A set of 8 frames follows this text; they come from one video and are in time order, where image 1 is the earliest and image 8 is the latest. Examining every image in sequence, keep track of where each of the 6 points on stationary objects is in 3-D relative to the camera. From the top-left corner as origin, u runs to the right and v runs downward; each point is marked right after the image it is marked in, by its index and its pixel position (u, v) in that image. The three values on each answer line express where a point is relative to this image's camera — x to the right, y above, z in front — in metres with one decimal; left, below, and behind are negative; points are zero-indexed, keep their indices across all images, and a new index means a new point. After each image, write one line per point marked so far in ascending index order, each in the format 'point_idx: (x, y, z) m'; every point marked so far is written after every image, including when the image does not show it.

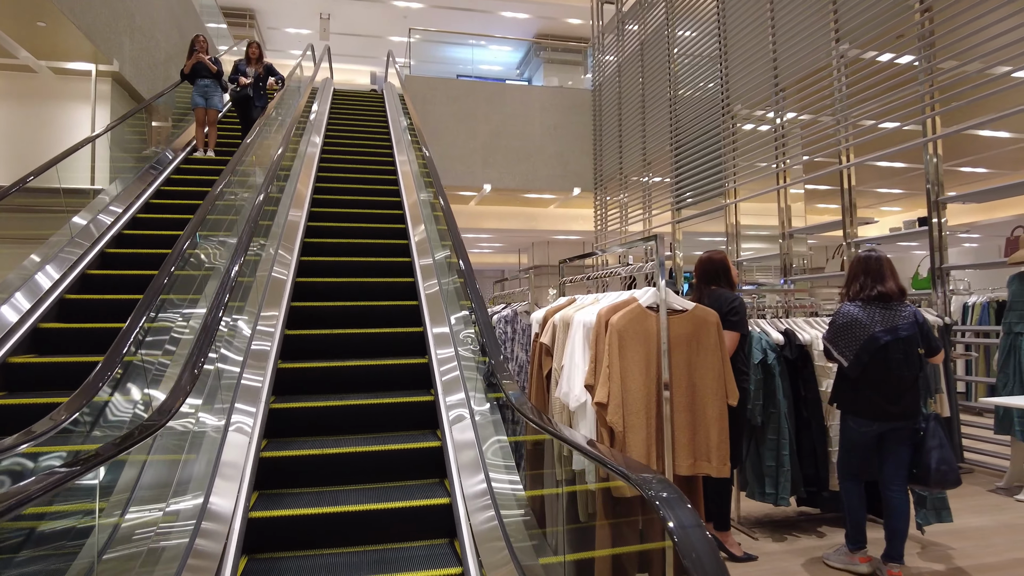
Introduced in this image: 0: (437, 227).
0: (-0.5, +0.4, +4.6) m
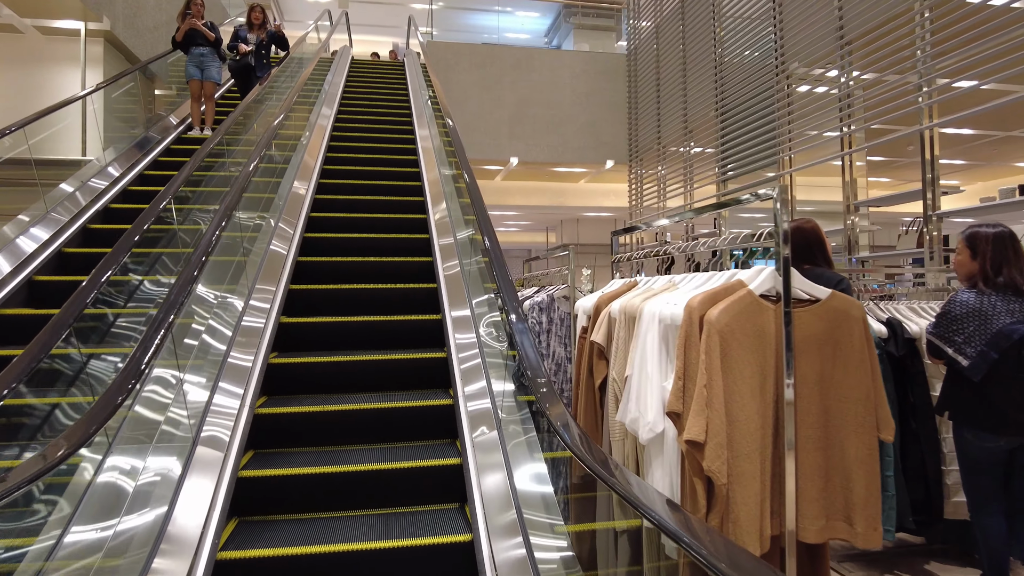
0: (-0.3, +0.5, +4.1) m
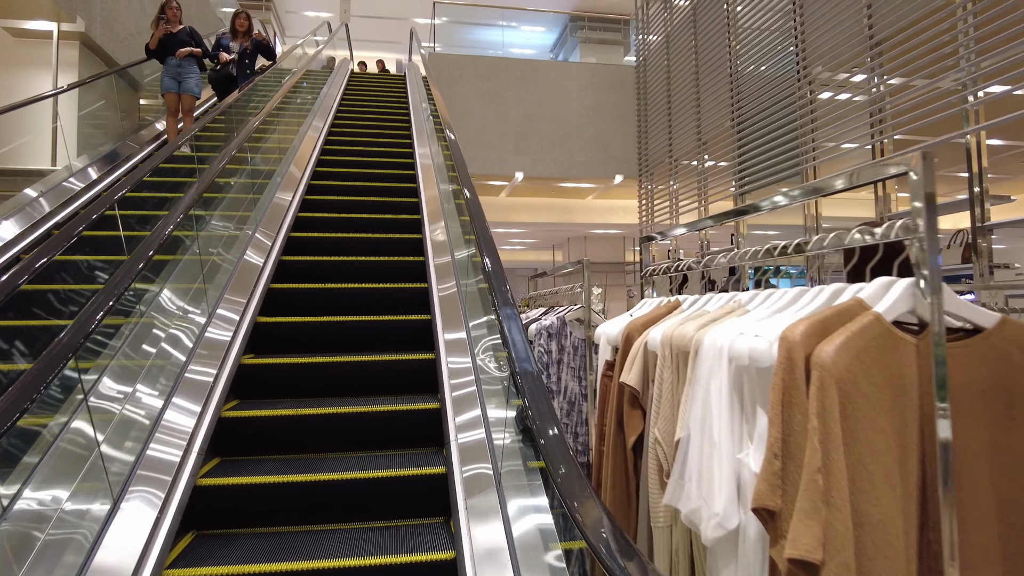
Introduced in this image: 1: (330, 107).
0: (-0.3, +0.4, +3.8) m
1: (-2.1, +2.0, +7.3) m
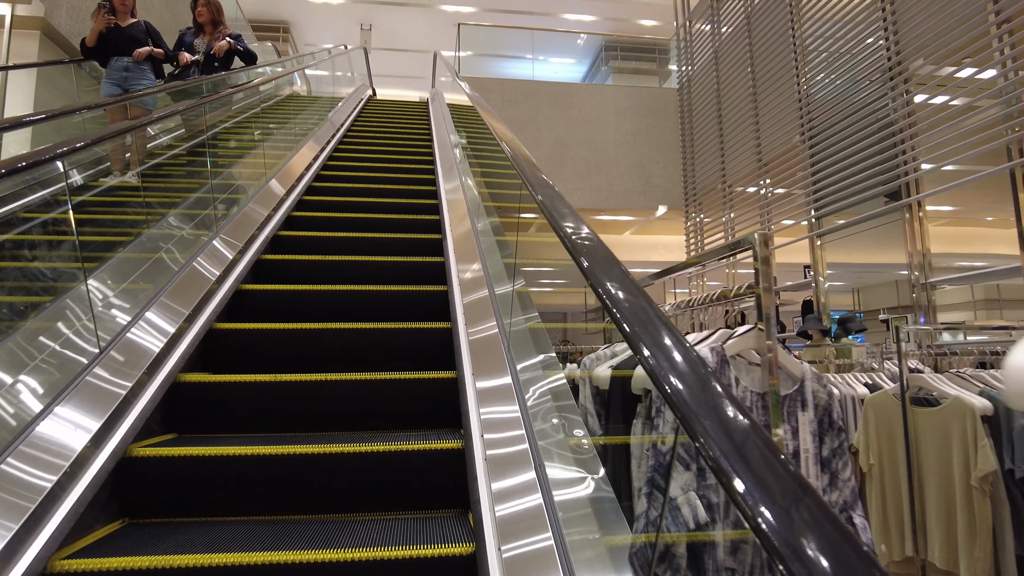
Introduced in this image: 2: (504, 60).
0: (-0.1, +0.2, +3.0) m
1: (-1.8, +1.5, +6.7) m
2: (-0.1, +3.0, +8.7) m
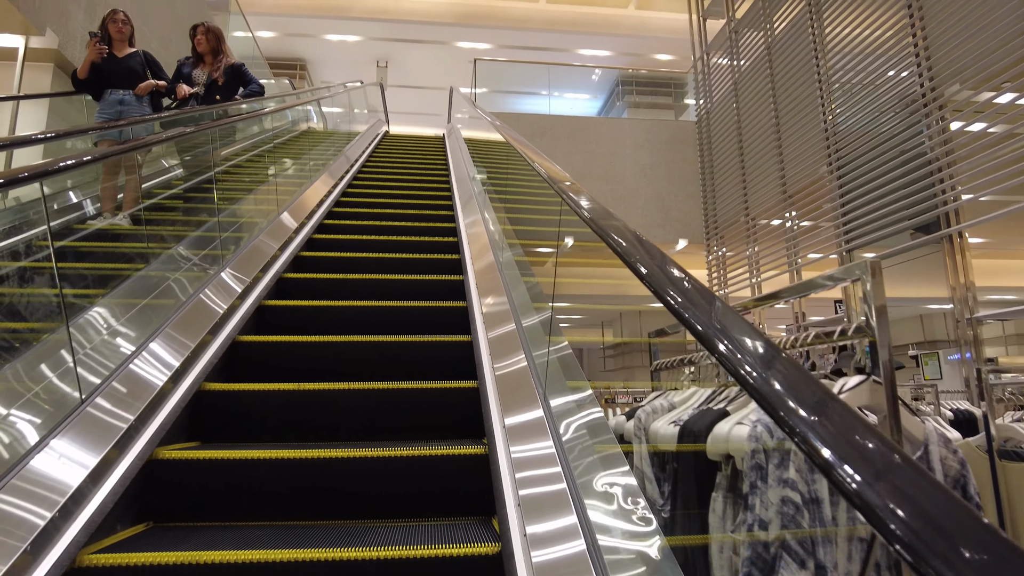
0: (0.0, +0.1, +2.8) m
1: (-1.6, +1.2, +6.6) m
2: (+0.1, +2.5, +8.7) m
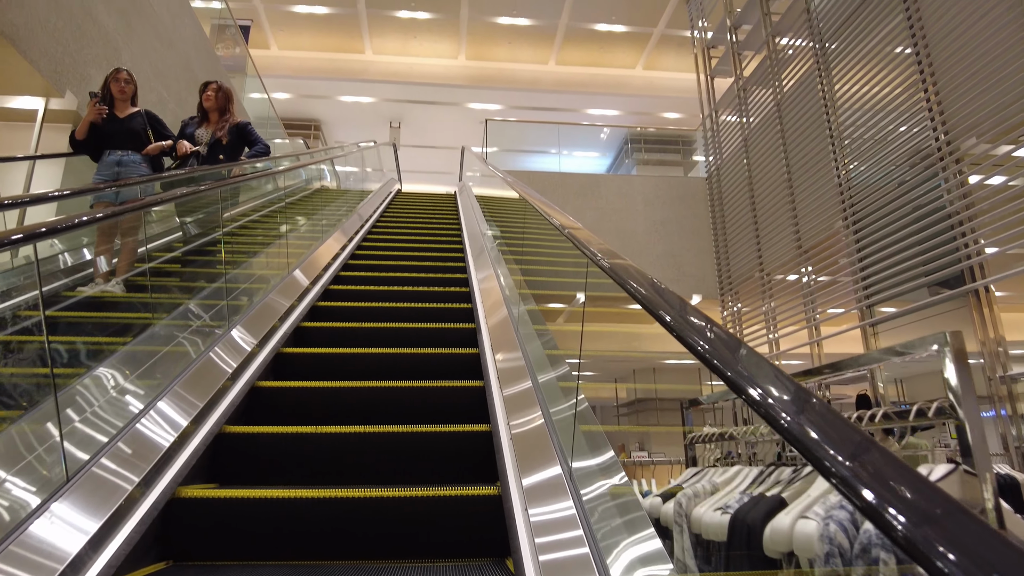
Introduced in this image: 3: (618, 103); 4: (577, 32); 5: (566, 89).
0: (+0.1, -0.2, +2.8) m
1: (-1.5, +0.6, +6.7) m
2: (+0.2, +1.8, +8.8) m
3: (+1.6, +2.9, +10.3) m
4: (+0.9, +3.7, +9.5) m
5: (+0.8, +3.0, +10.1) m
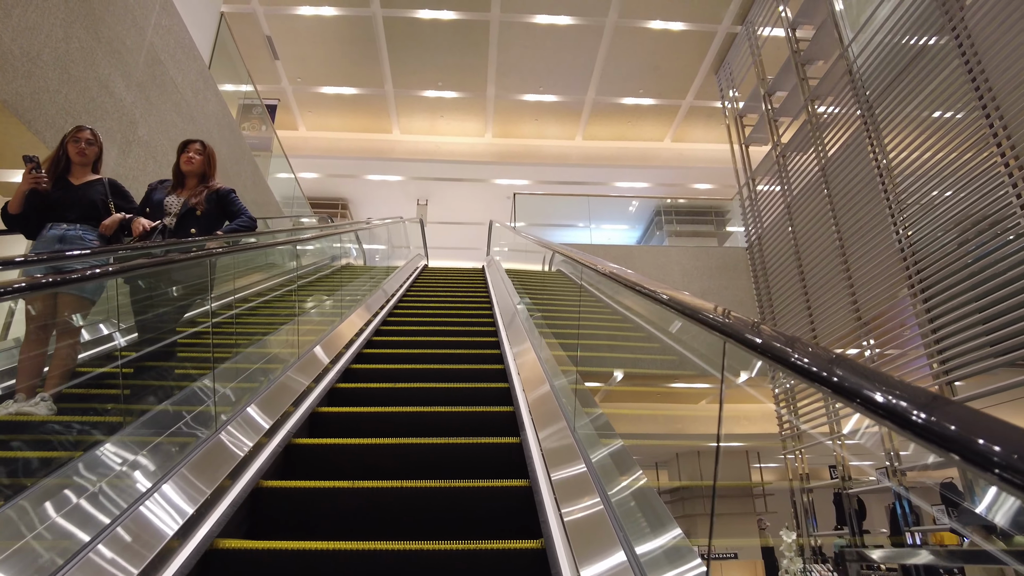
0: (+0.2, -0.4, +2.4) m
1: (-1.2, -0.2, +6.4) m
2: (+0.6, +0.8, +8.6) m
3: (+2.0, +1.7, +10.2) m
4: (+1.3, +2.6, +9.5) m
5: (+1.2, +1.9, +10.0) m
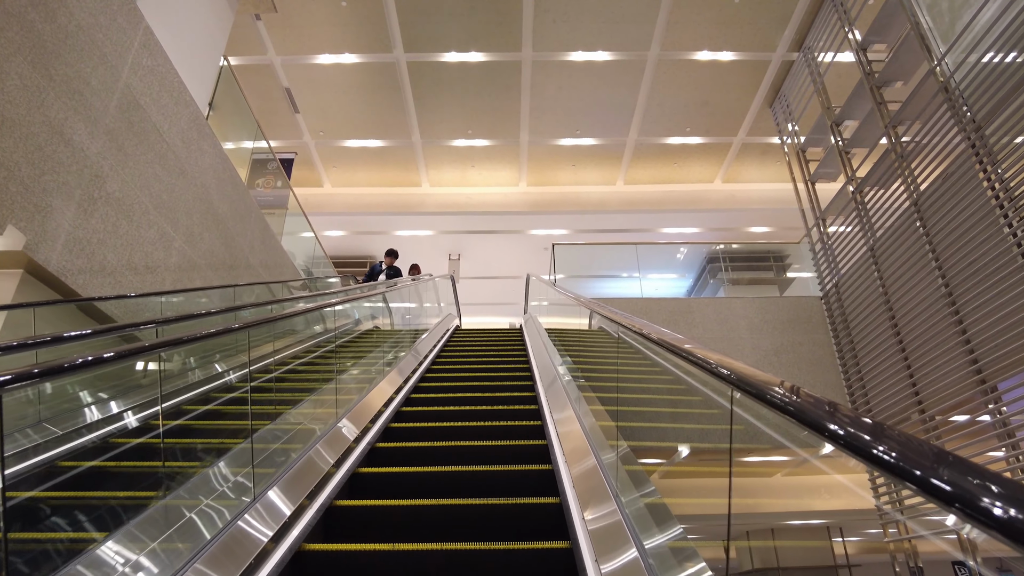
0: (+0.4, -0.7, +1.6) m
1: (-0.8, -0.7, +5.7) m
2: (+1.1, +0.1, +7.8) m
3: (+2.6, +1.0, +9.4) m
4: (+1.8, +1.8, +8.9) m
5: (+1.7, +1.1, +9.3) m
